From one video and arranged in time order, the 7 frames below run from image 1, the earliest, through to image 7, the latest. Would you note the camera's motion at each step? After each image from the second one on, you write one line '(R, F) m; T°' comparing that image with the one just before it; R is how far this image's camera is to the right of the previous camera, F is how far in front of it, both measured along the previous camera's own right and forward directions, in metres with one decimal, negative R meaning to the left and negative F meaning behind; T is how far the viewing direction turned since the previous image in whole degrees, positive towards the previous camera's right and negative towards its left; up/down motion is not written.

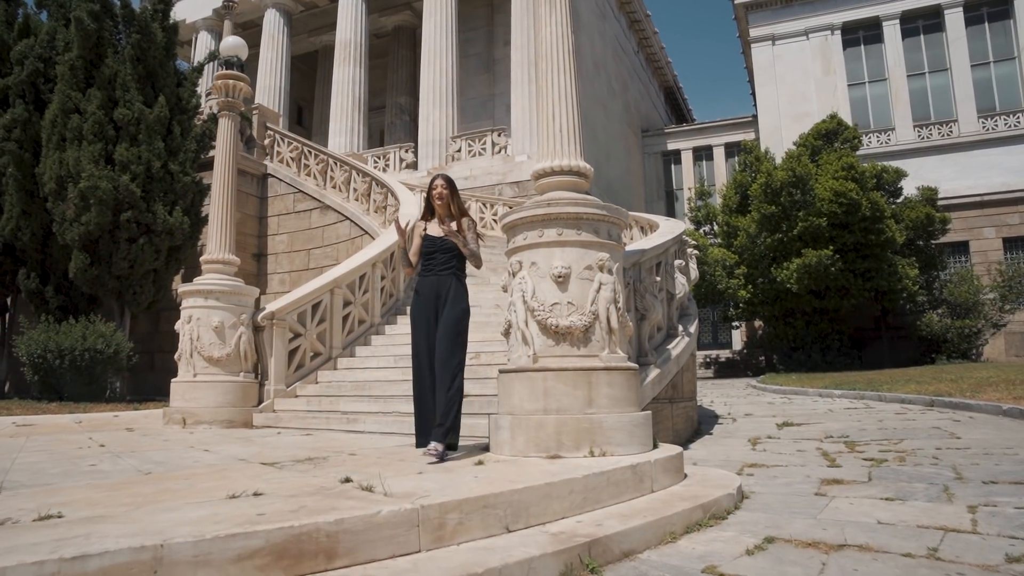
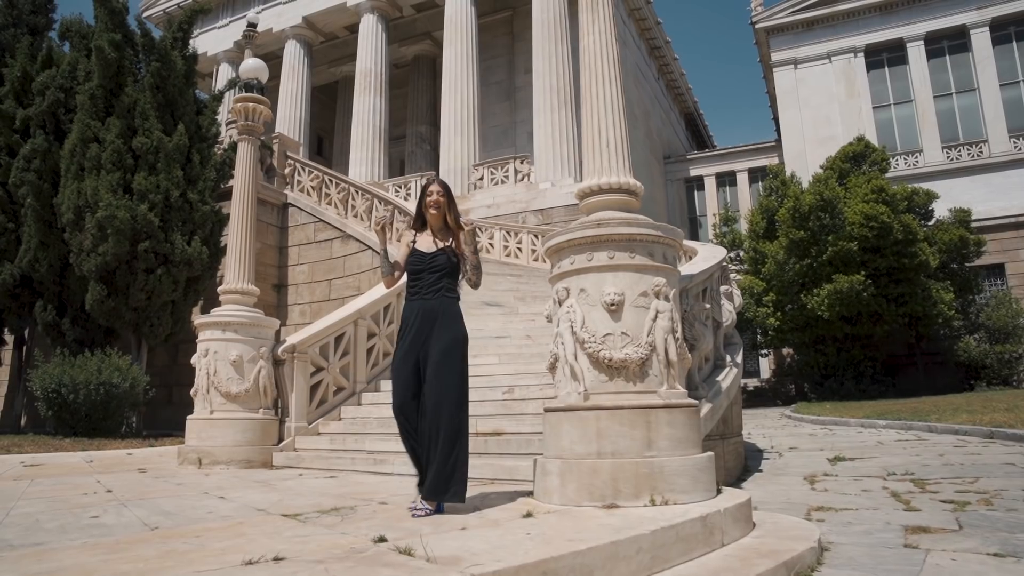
(-0.2, +0.5) m; -1°
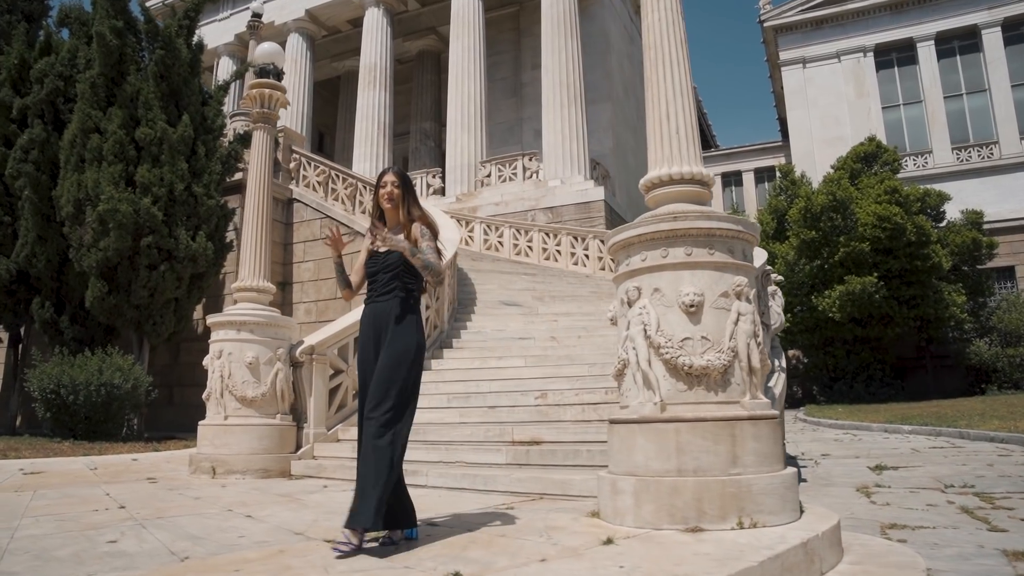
(-0.4, +0.5) m; 0°
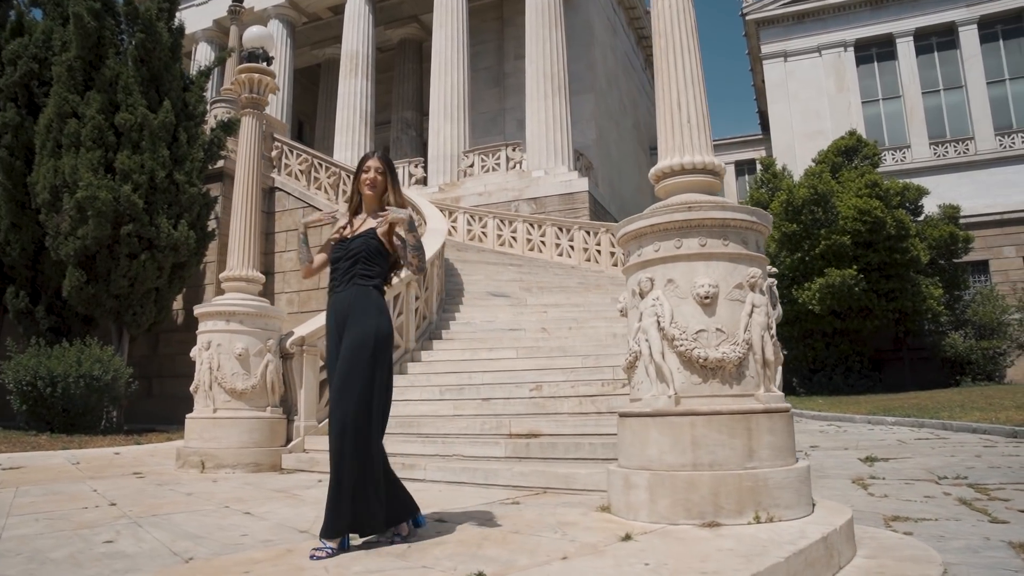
(-0.2, +0.1) m; +2°
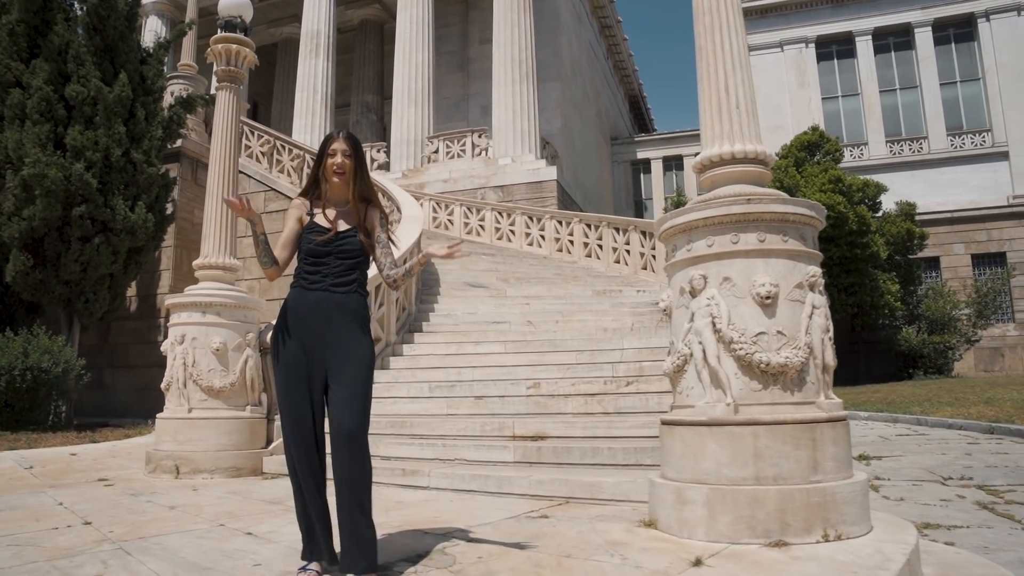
(-0.5, +0.4) m; +4°
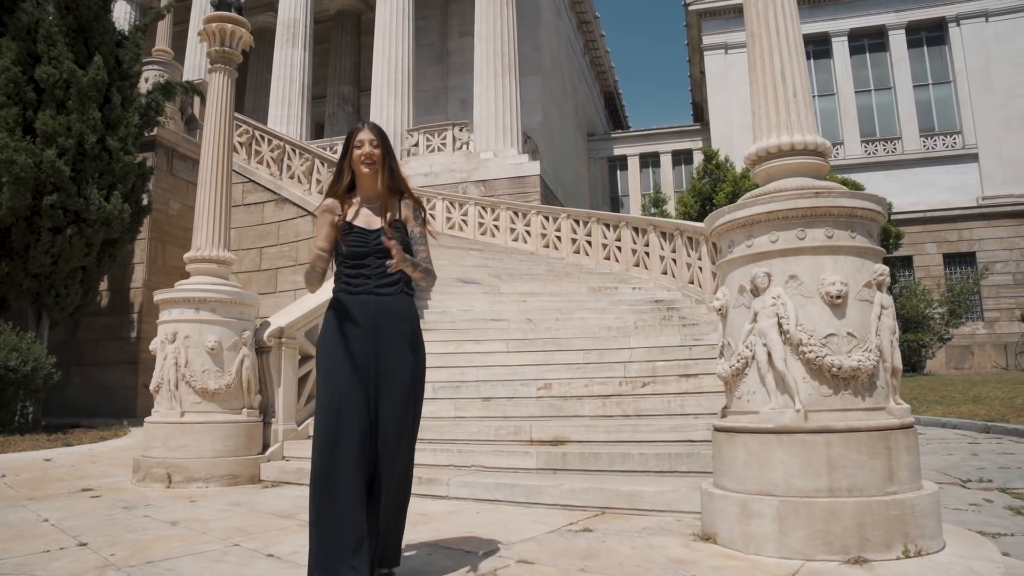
(-0.4, +0.3) m; +3°
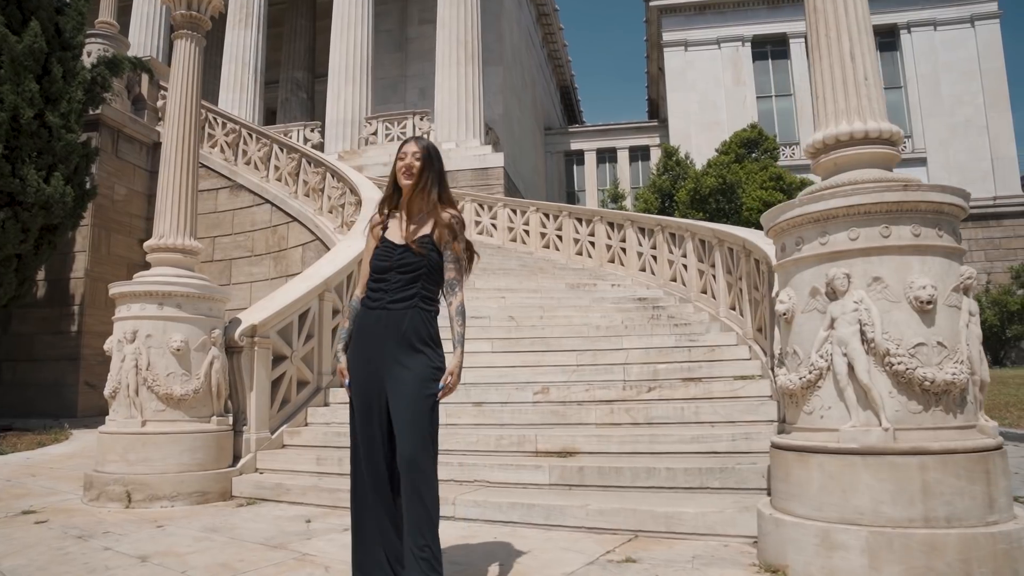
(-0.5, +0.5) m; +4°
